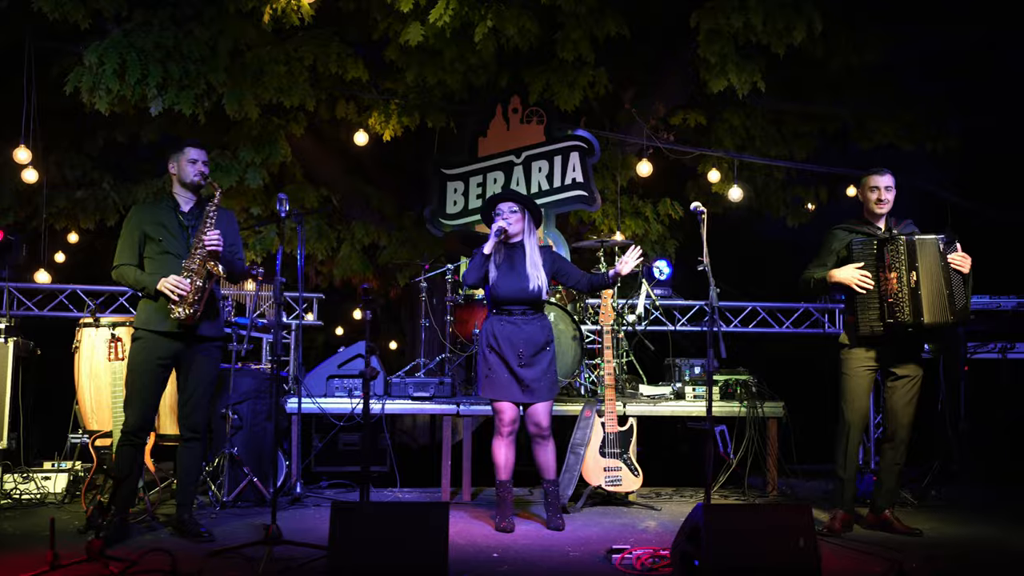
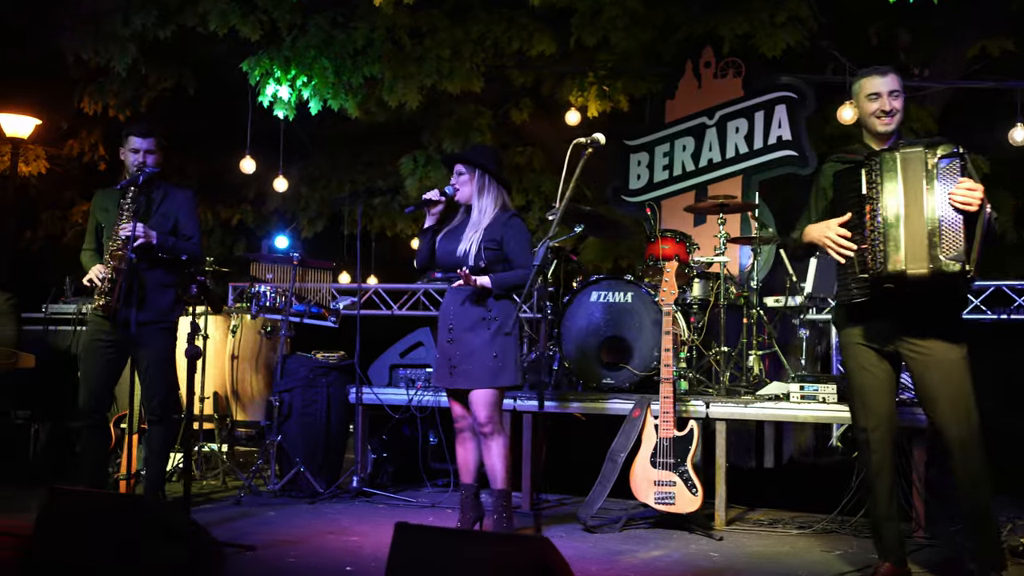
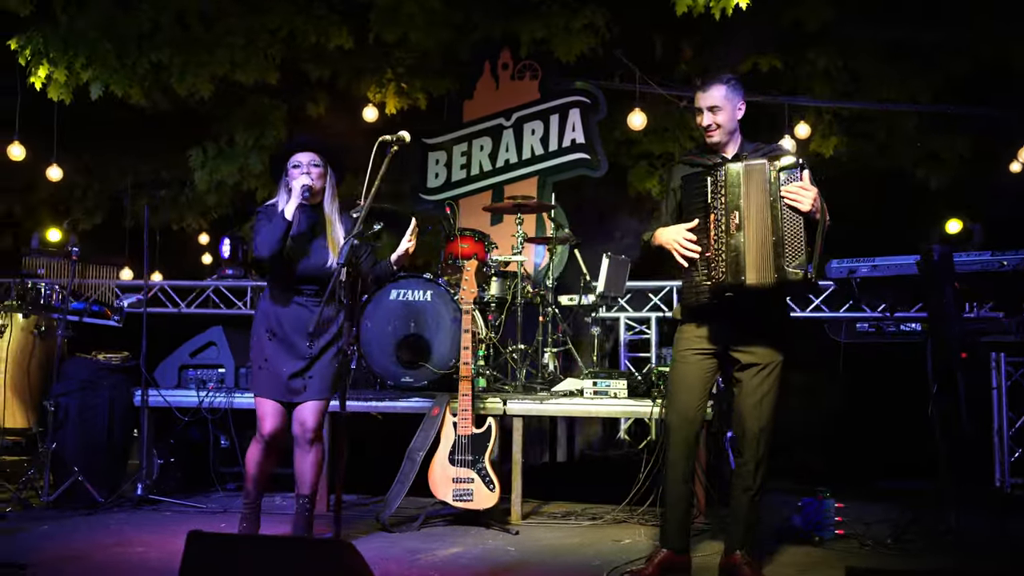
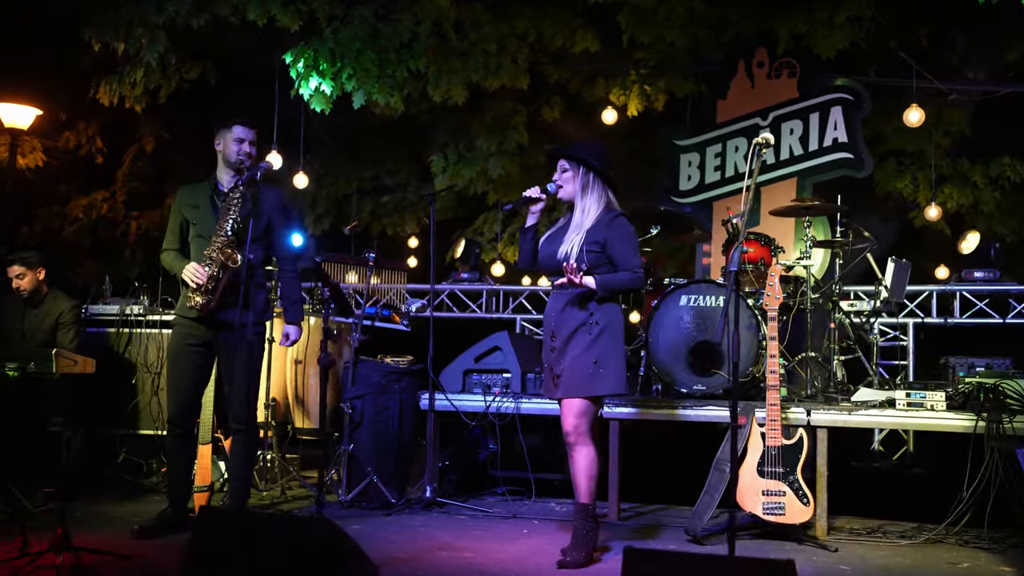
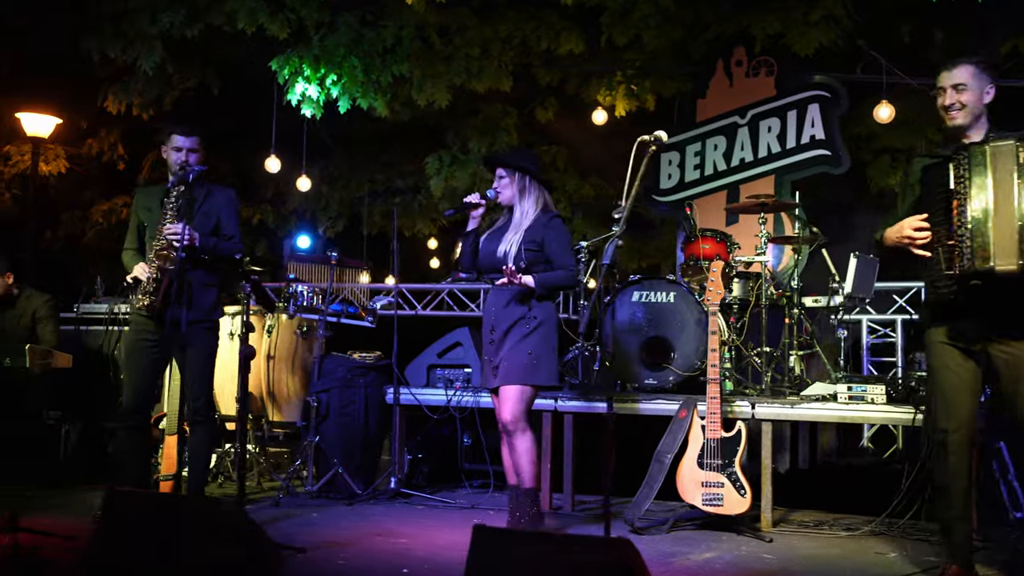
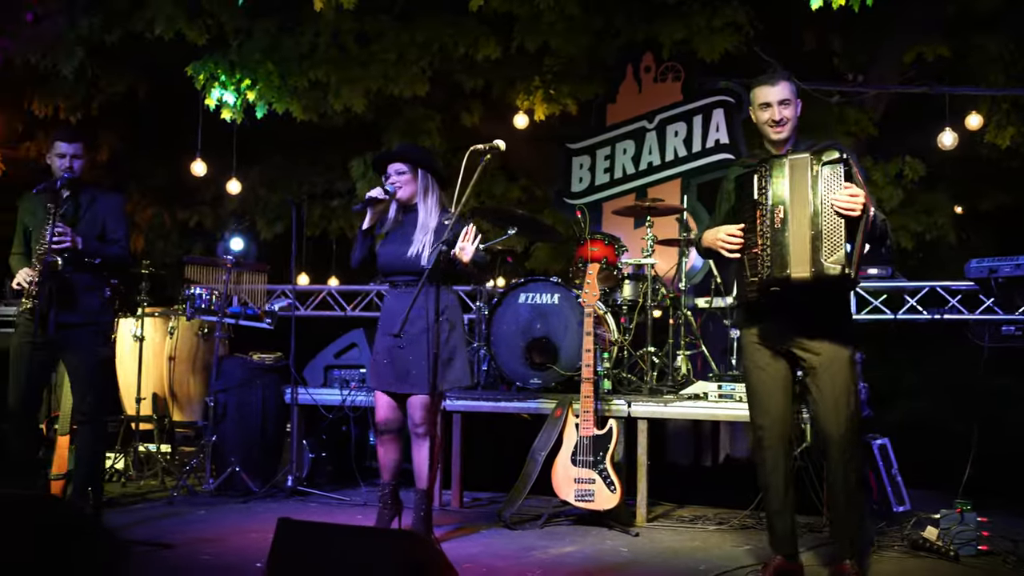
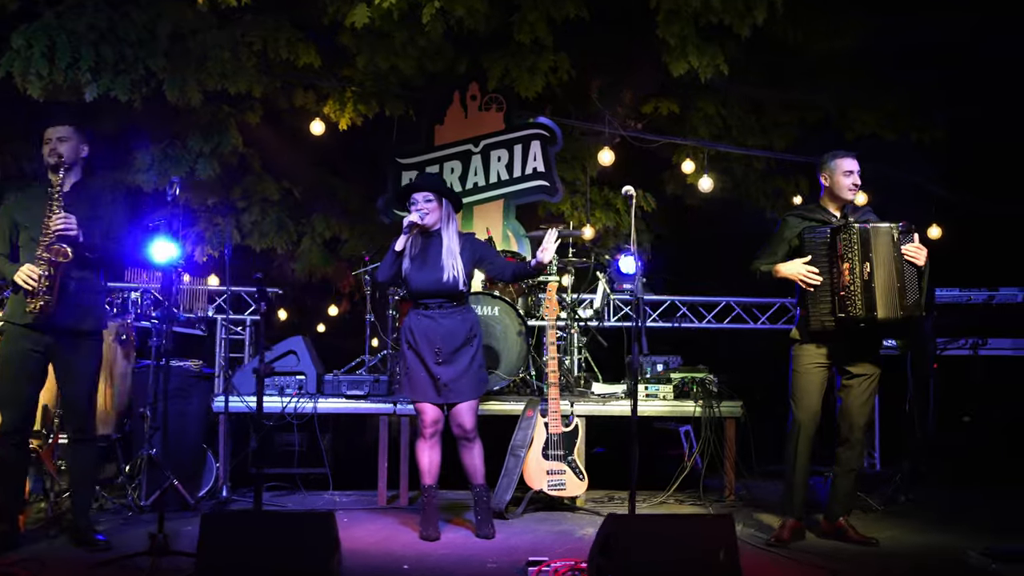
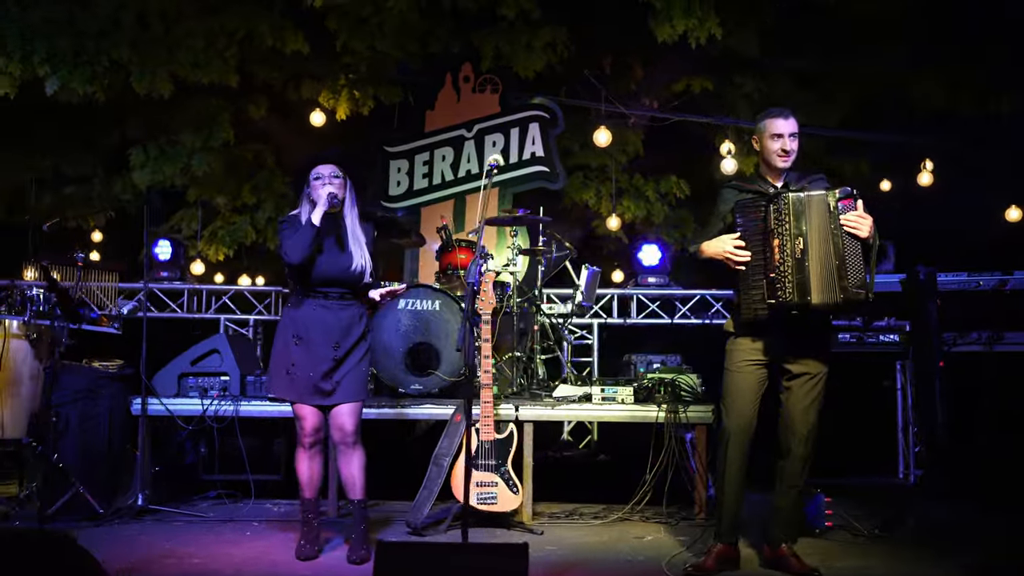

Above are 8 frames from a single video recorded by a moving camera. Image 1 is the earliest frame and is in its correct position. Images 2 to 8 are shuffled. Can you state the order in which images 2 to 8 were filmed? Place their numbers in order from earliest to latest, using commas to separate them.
7, 8, 3, 6, 2, 5, 4
